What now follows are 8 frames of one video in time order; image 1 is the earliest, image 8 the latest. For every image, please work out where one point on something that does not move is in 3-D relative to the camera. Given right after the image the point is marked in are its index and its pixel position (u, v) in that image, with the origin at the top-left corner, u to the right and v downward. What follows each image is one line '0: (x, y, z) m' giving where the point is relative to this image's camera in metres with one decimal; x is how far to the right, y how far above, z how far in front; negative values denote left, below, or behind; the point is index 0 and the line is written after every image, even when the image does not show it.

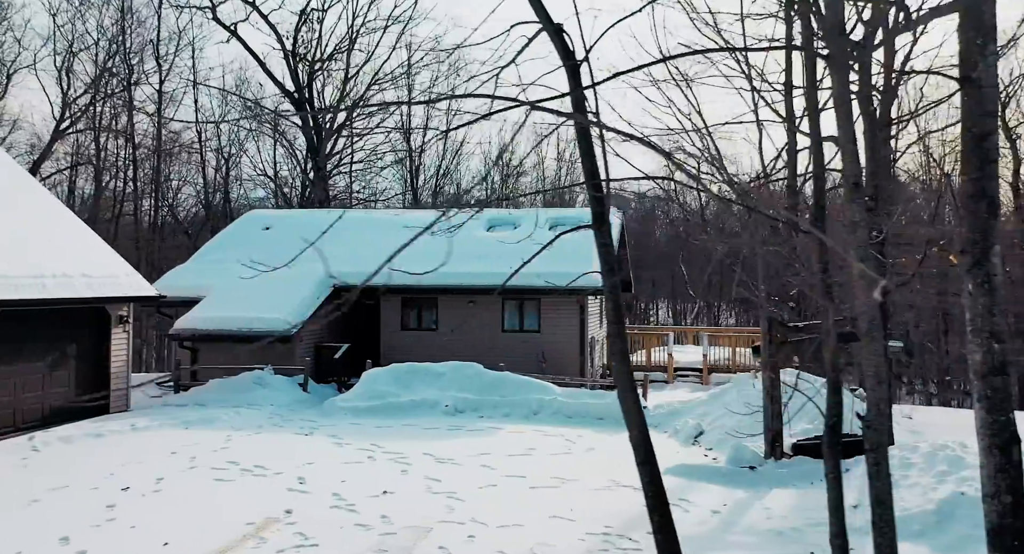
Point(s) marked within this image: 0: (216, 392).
0: (-7.0, -2.7, +17.3) m
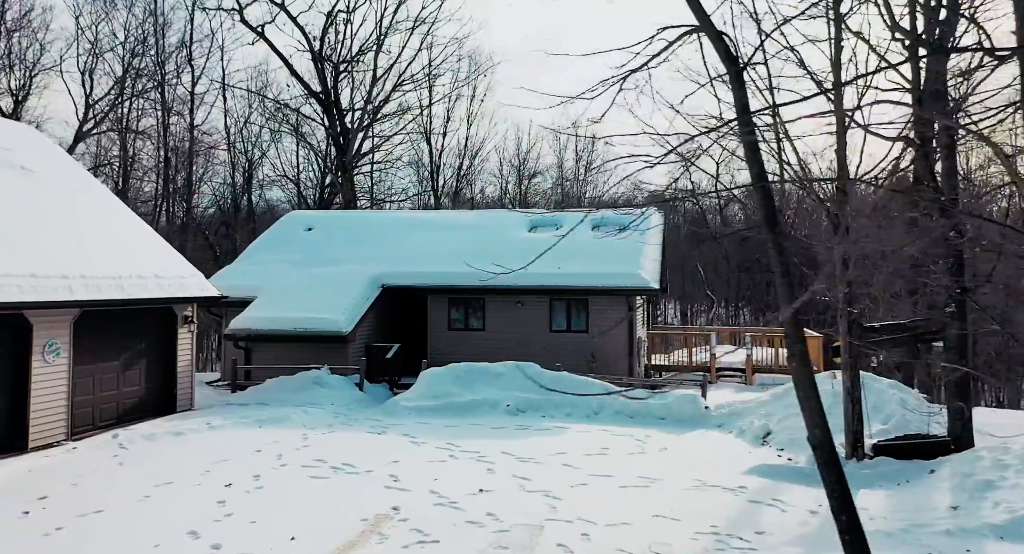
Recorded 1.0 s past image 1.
0: (-5.6, -2.7, +17.5) m
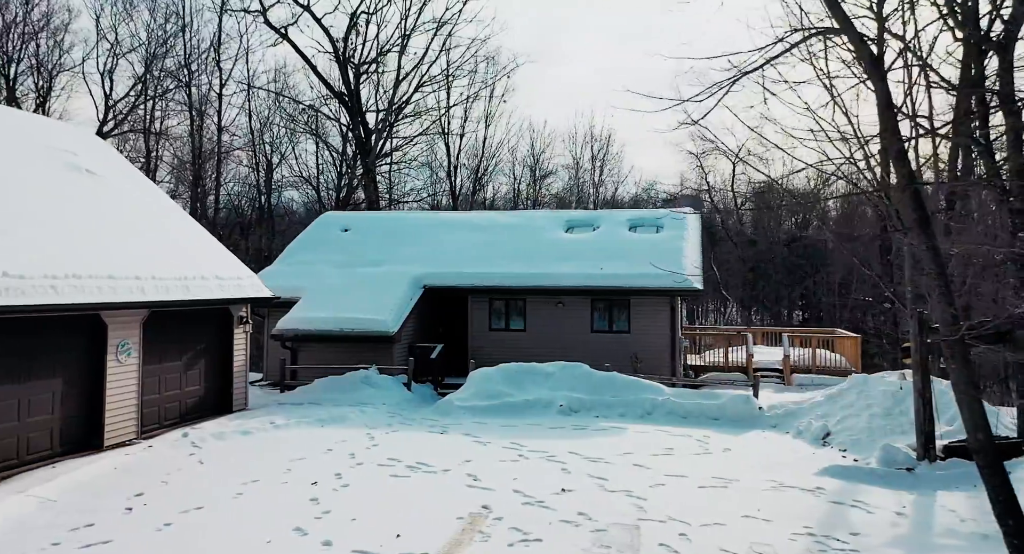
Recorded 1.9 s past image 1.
0: (-4.5, -2.7, +17.7) m
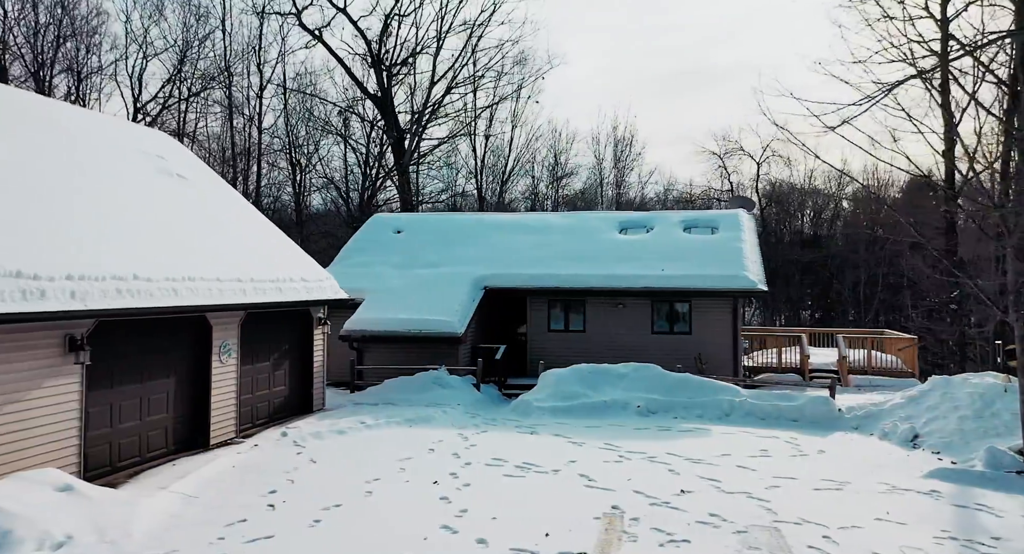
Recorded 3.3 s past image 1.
0: (-2.8, -2.8, +17.9) m
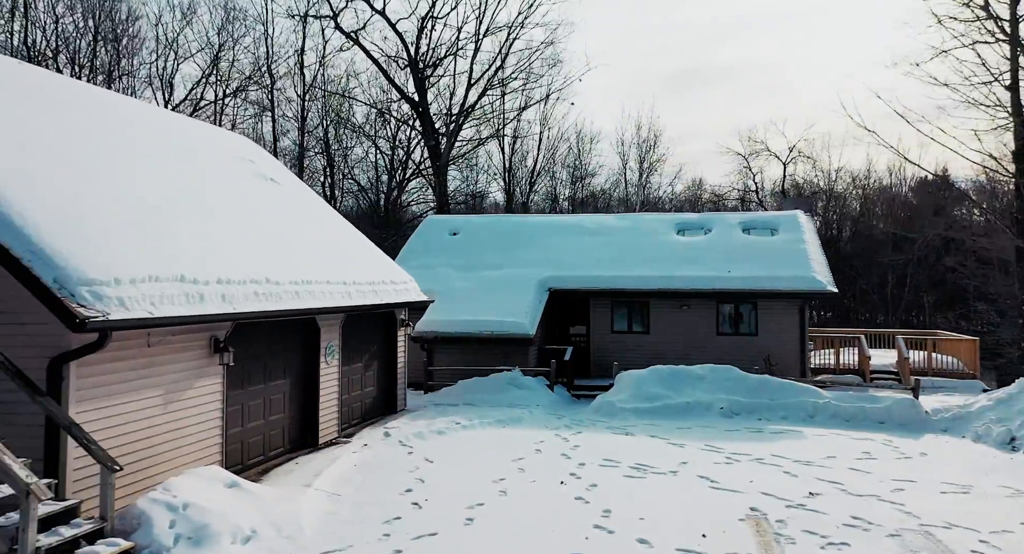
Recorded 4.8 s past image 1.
0: (-0.9, -2.8, +18.1) m
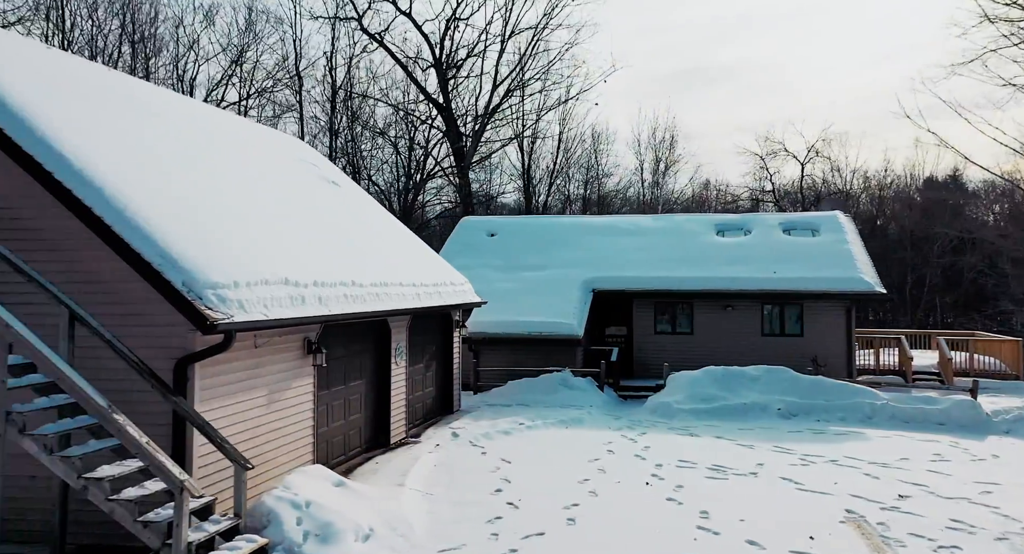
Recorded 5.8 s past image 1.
0: (+0.3, -2.8, +18.1) m
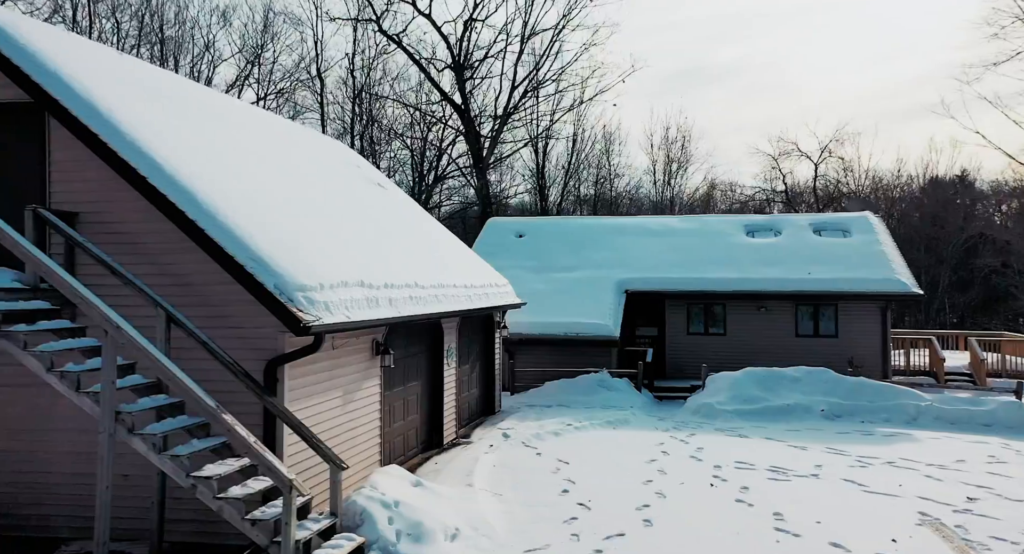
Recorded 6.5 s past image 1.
0: (+1.3, -2.9, +18.2) m
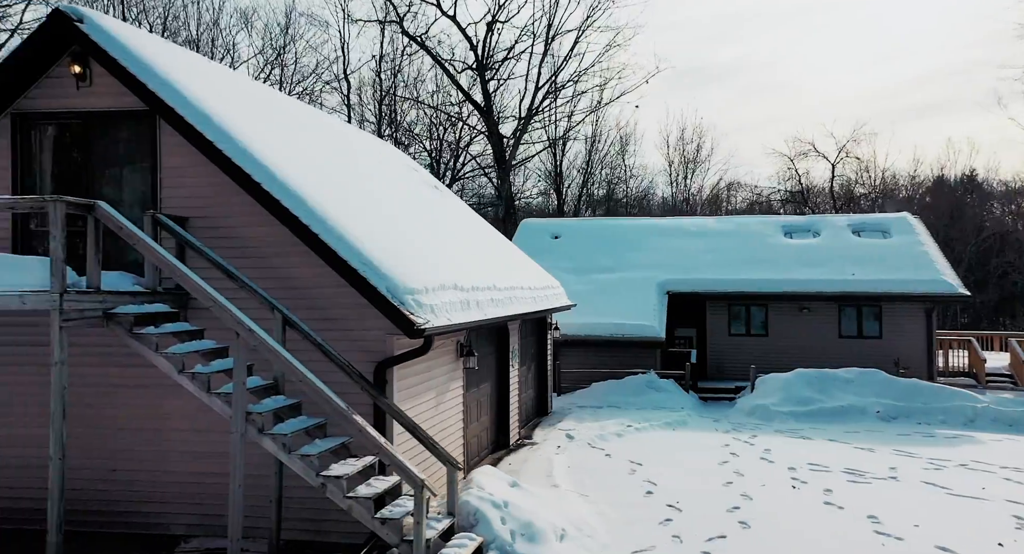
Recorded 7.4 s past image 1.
0: (+2.5, -2.9, +18.2) m
